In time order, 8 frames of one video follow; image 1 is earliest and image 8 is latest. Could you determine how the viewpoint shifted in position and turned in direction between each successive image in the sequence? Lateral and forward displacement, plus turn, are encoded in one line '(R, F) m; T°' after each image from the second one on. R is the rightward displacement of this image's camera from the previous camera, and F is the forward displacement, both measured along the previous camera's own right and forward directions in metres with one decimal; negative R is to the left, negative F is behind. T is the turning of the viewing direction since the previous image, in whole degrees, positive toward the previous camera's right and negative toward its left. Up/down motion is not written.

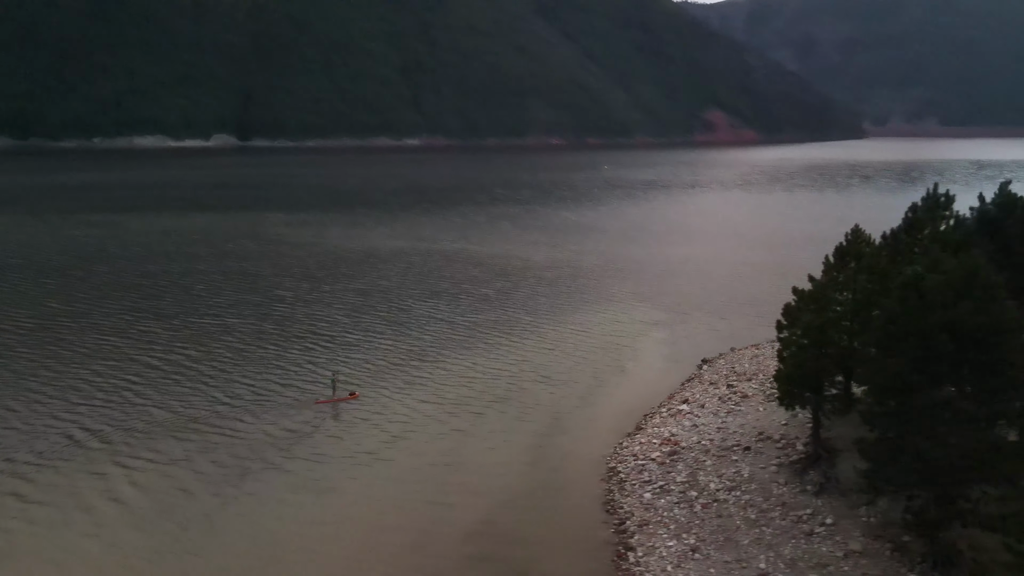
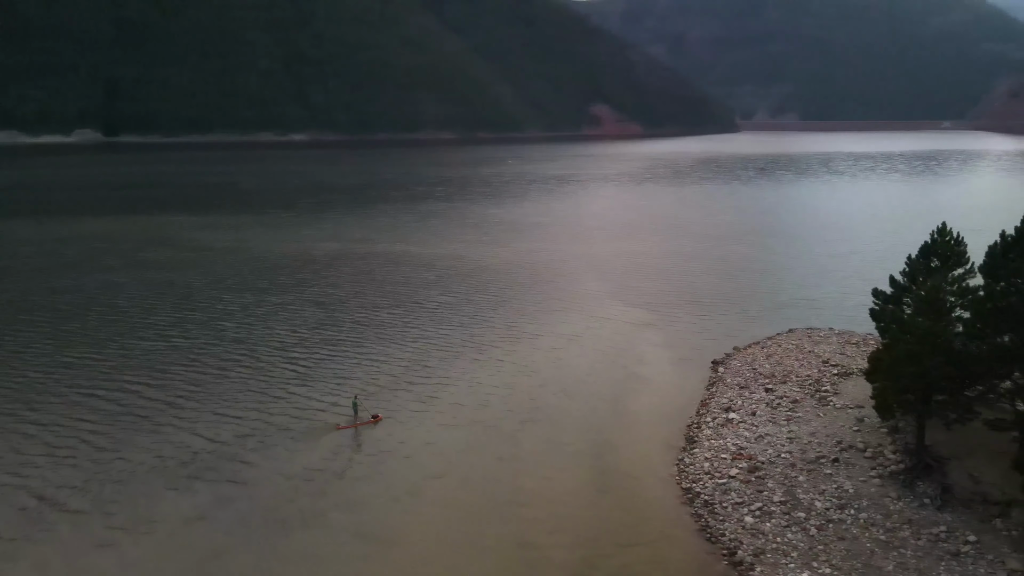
(-4.6, +2.5) m; +9°
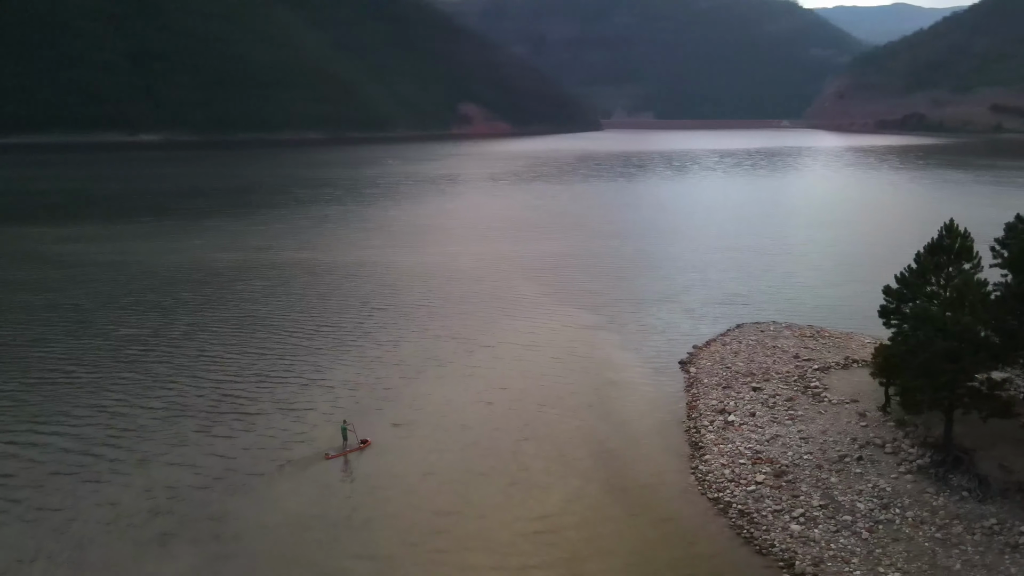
(-3.6, +1.8) m; +10°
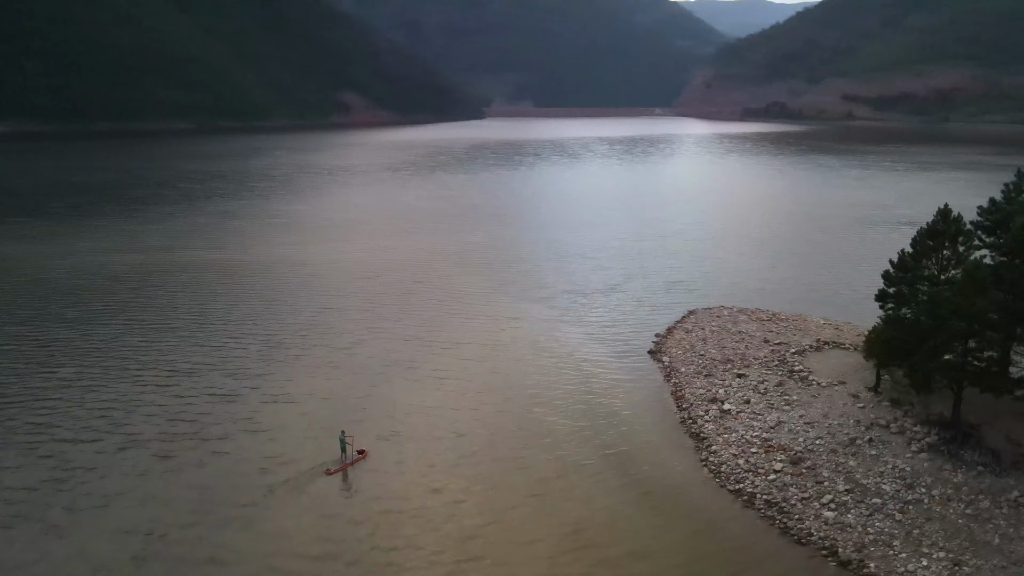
(-3.2, +1.4) m; +9°
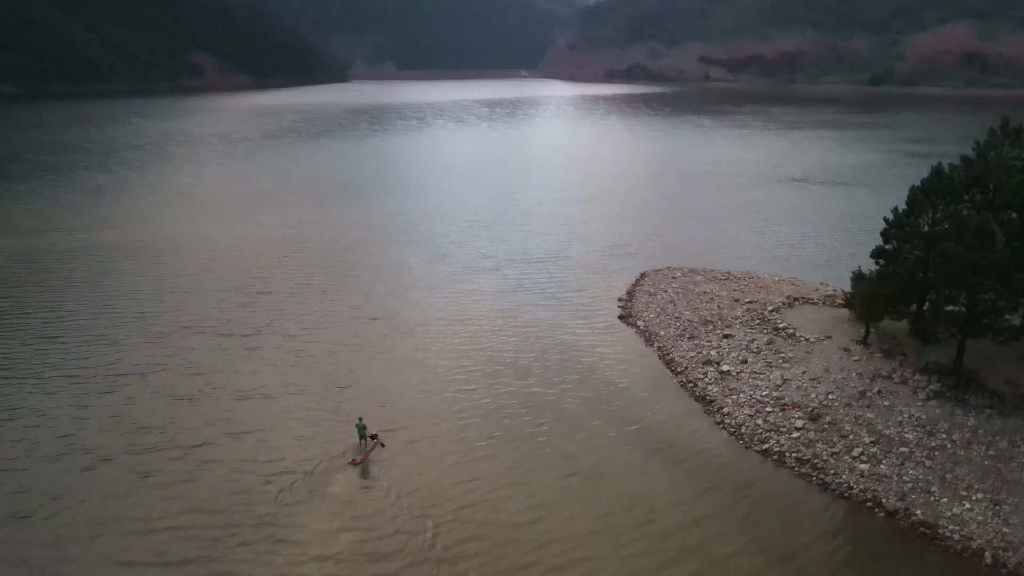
(-3.8, +1.4) m; +10°
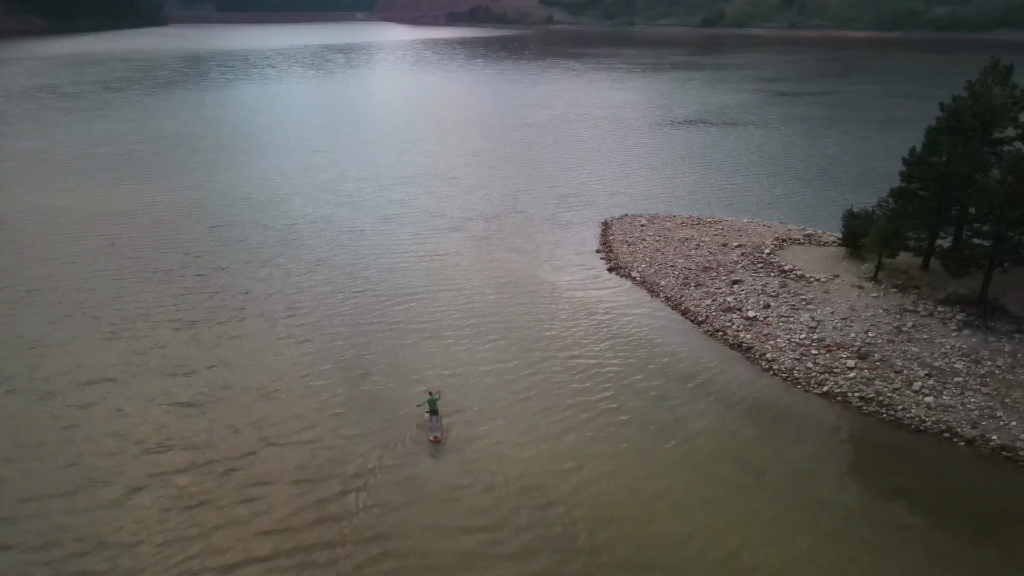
(-5.3, +2.0) m; +12°
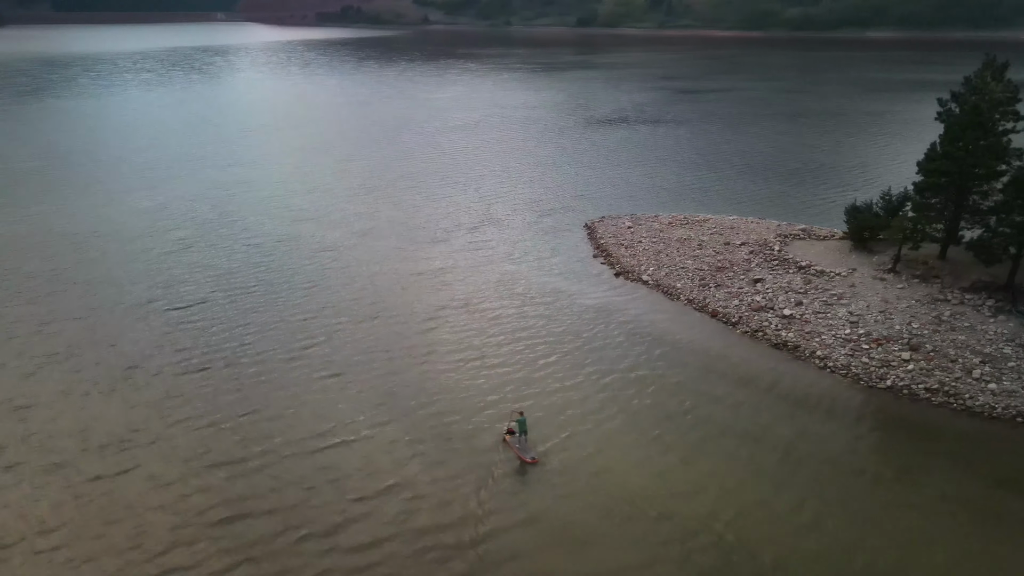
(-4.7, +1.7) m; +10°
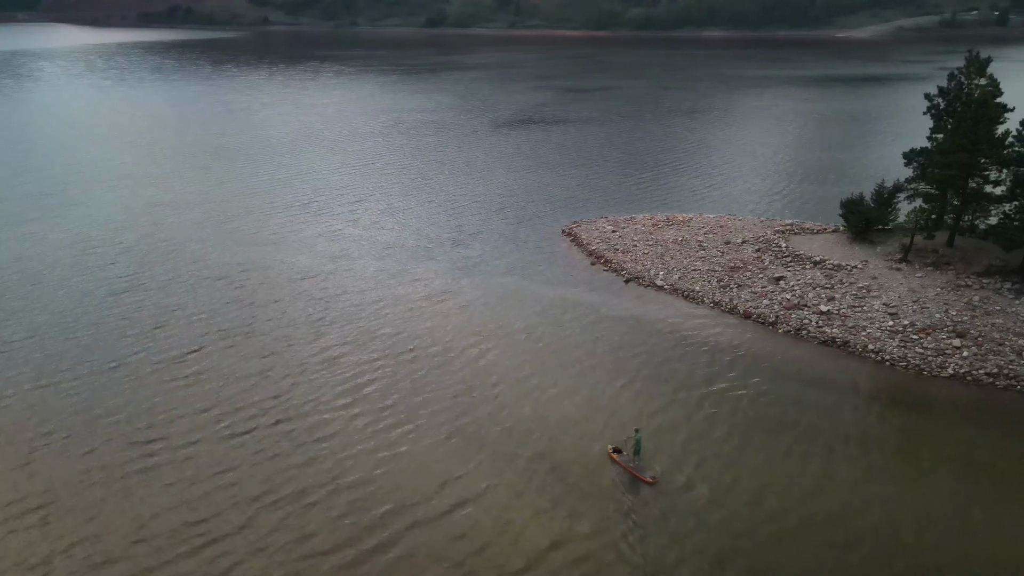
(-5.6, +2.3) m; +12°
